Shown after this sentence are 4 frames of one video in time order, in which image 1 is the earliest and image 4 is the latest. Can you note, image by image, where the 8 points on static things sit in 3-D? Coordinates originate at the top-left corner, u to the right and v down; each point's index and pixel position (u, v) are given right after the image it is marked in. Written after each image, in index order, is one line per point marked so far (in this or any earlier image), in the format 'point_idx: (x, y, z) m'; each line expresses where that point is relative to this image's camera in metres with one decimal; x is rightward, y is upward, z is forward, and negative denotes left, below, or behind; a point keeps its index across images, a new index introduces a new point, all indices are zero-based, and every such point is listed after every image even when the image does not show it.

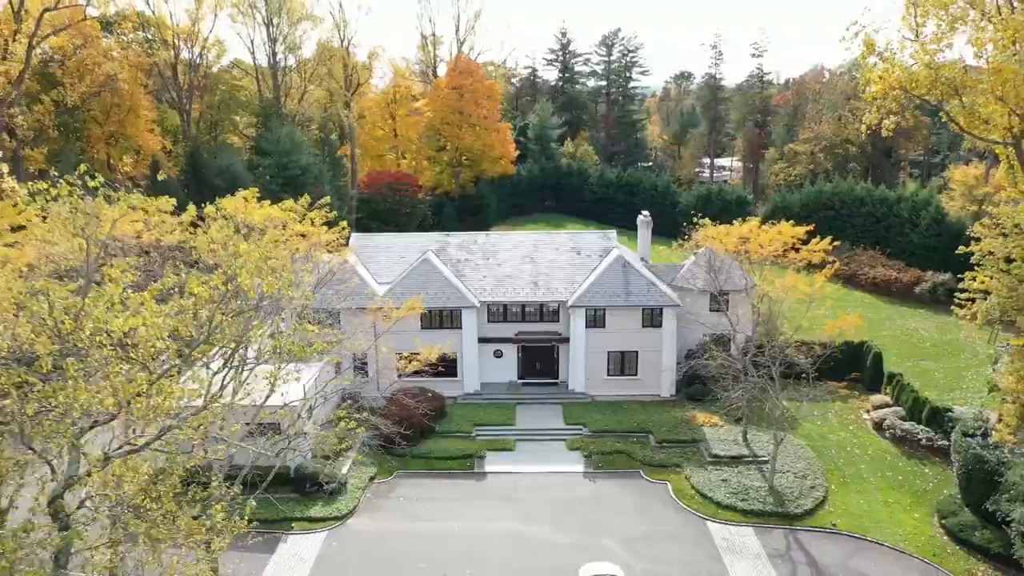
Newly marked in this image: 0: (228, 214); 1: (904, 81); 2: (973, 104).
0: (-6.1, +1.7, +19.0) m
1: (+7.8, +4.1, +17.7) m
2: (+9.1, +3.6, +17.3) m
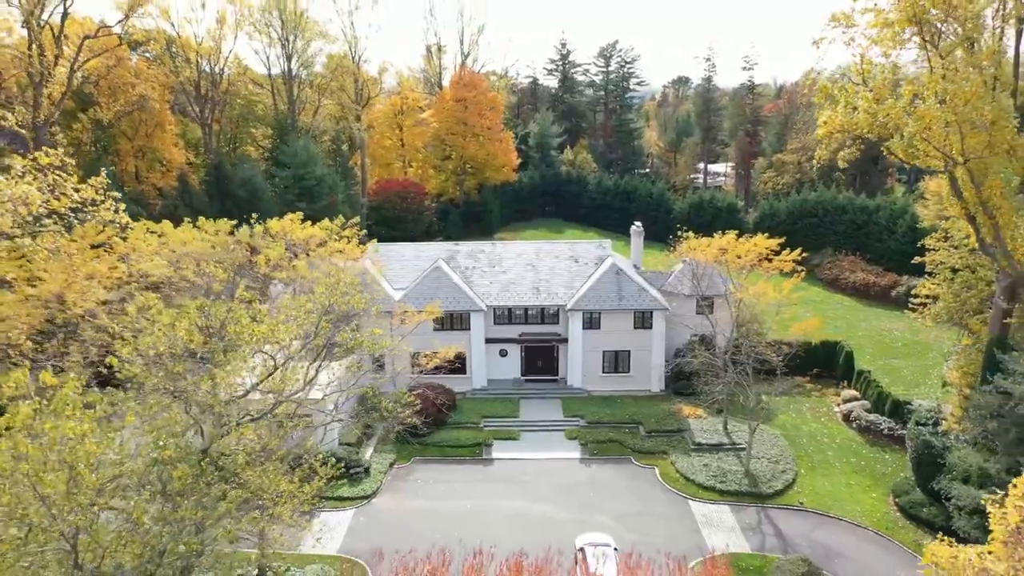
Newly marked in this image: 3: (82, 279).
0: (-6.0, +1.5, +22.1) m
1: (+7.9, +3.9, +20.8) m
2: (+9.2, +3.4, +20.3) m
3: (-8.9, +0.2, +18.3) m
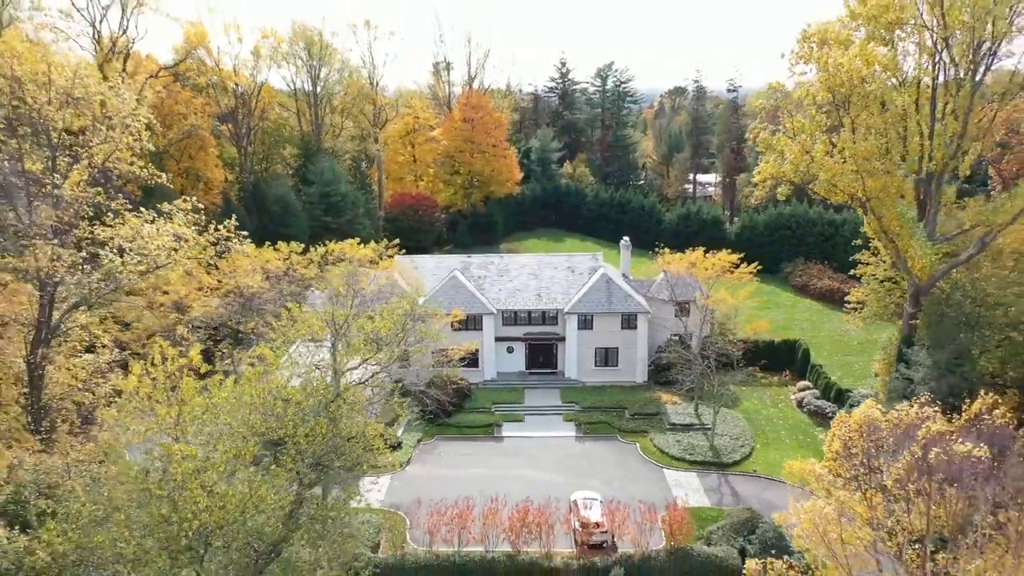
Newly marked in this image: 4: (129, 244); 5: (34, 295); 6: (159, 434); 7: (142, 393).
0: (-5.7, +1.2, +28.1) m
1: (+8.1, +3.6, +26.7) m
2: (+9.5, +3.2, +26.3) m
3: (-8.7, 0.0, +24.2) m
4: (-8.6, +1.0, +19.7) m
5: (-10.7, -0.2, +19.6) m
6: (-5.6, -2.3, +13.9) m
7: (-6.1, -1.7, +14.5) m
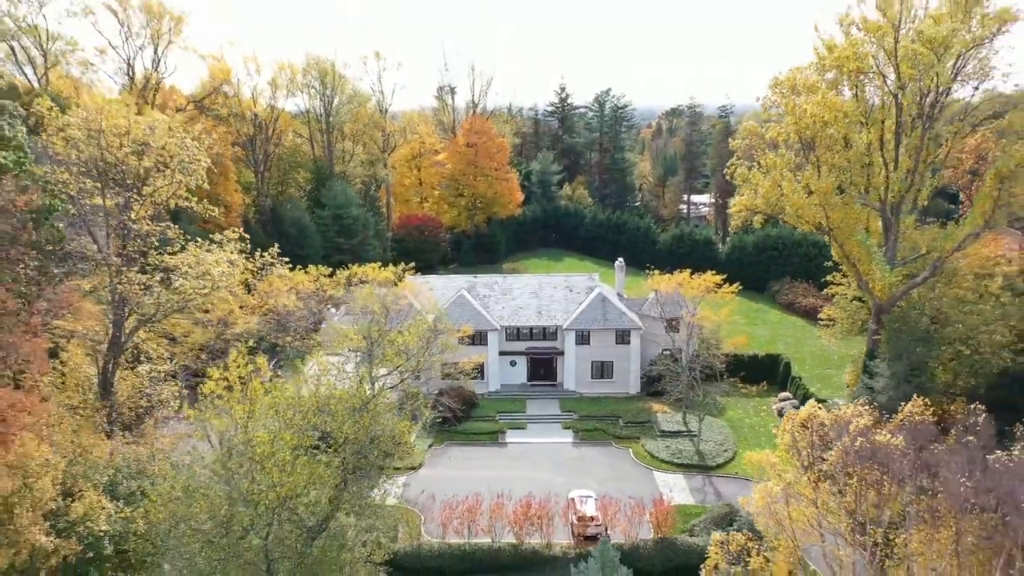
0: (-5.6, +0.5, +31.3) m
1: (+8.3, +3.0, +30.1) m
2: (+9.6, +2.5, +29.6) m
3: (-8.5, -0.6, +27.5) m
4: (-8.5, +0.4, +23.0) m
5: (-10.6, -0.7, +22.9) m
6: (-5.4, -2.7, +17.1) m
7: (-5.9, -2.2, +17.8) m
